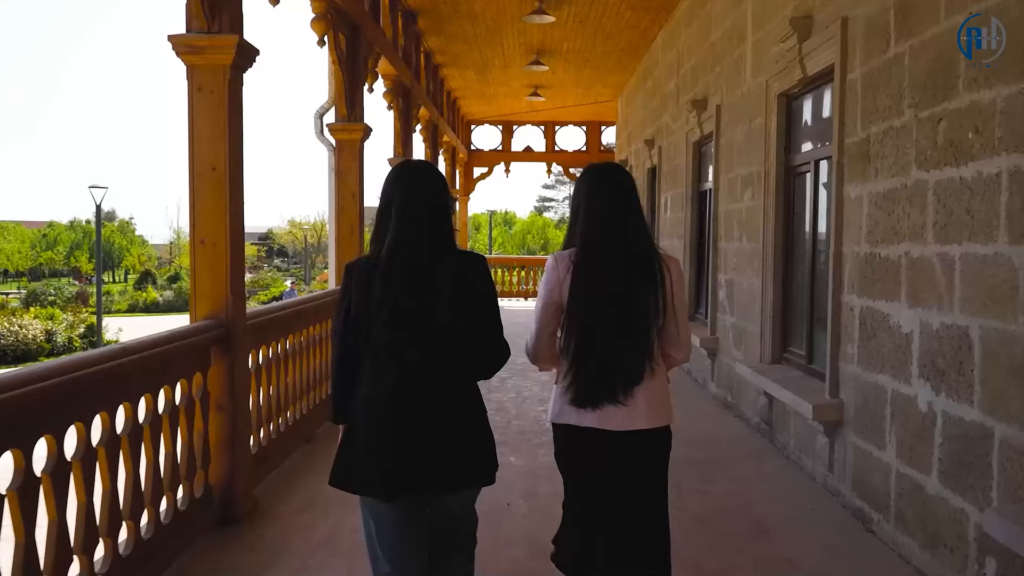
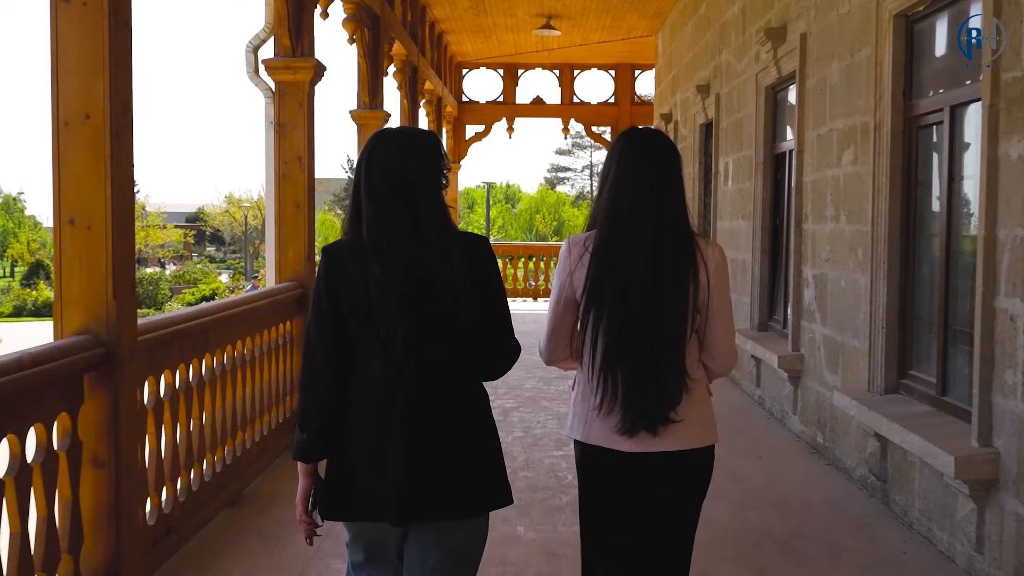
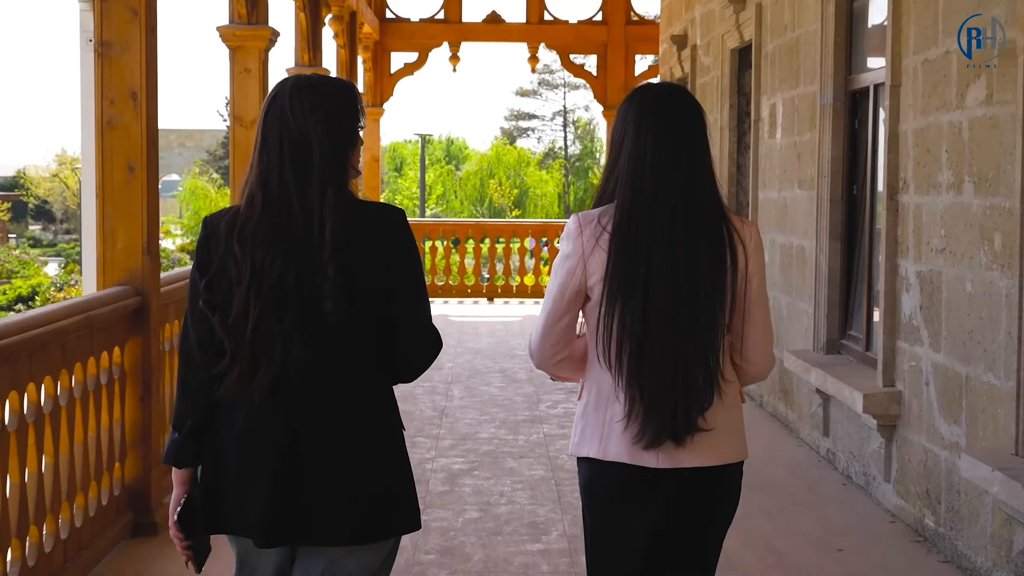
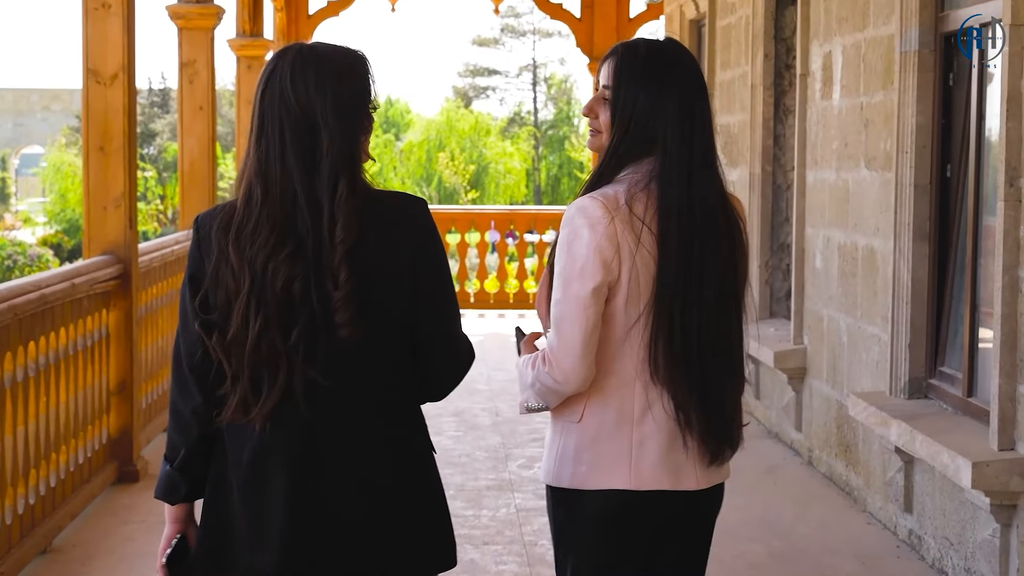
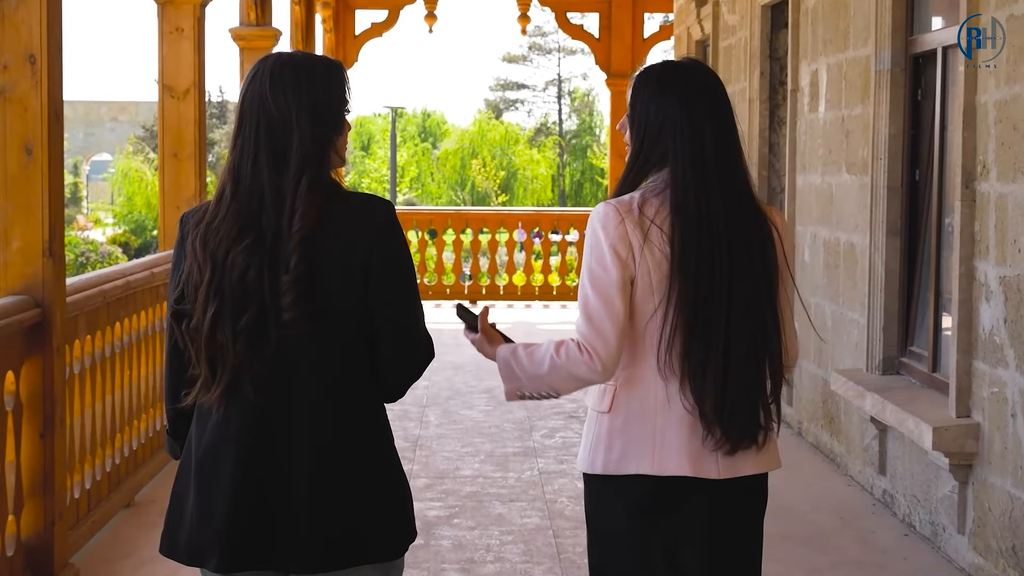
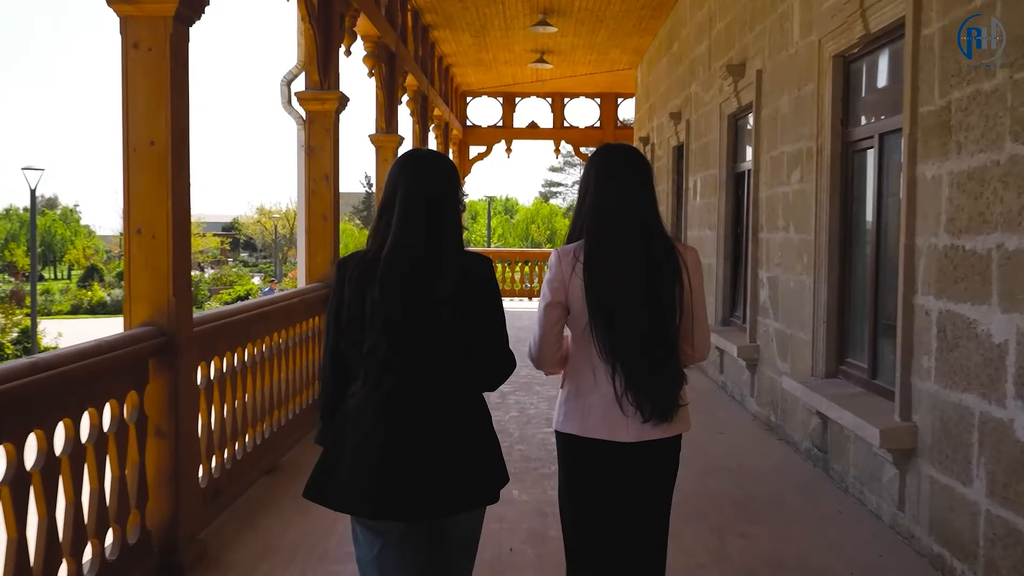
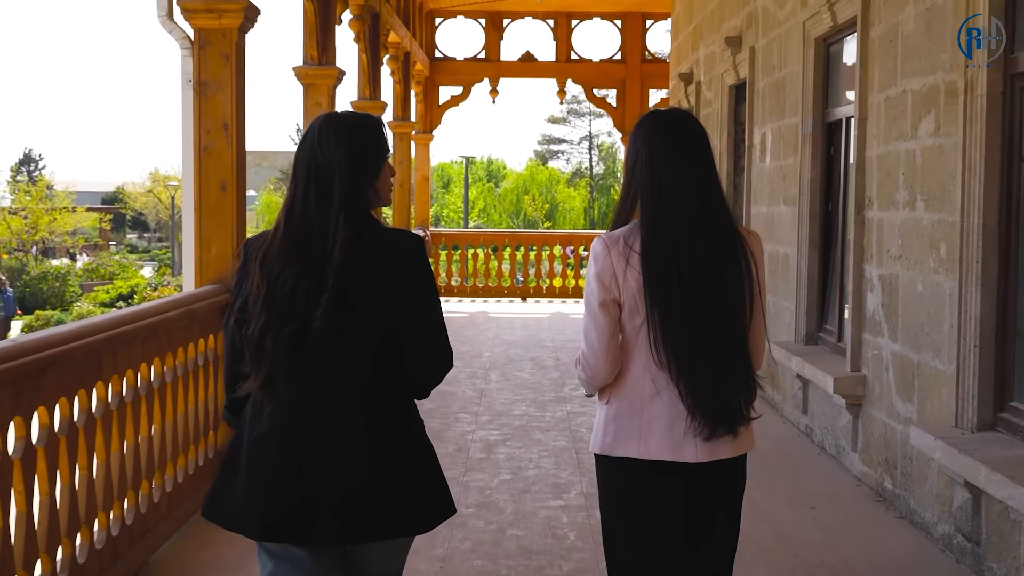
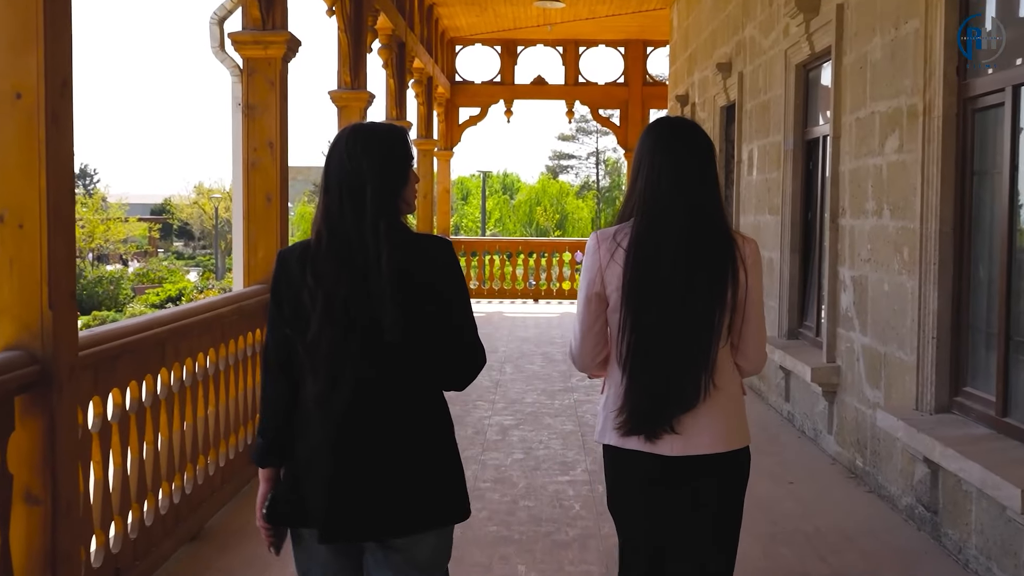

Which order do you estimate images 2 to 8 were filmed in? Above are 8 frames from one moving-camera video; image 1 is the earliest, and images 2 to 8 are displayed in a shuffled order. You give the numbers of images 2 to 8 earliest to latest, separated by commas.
6, 2, 8, 7, 3, 5, 4
